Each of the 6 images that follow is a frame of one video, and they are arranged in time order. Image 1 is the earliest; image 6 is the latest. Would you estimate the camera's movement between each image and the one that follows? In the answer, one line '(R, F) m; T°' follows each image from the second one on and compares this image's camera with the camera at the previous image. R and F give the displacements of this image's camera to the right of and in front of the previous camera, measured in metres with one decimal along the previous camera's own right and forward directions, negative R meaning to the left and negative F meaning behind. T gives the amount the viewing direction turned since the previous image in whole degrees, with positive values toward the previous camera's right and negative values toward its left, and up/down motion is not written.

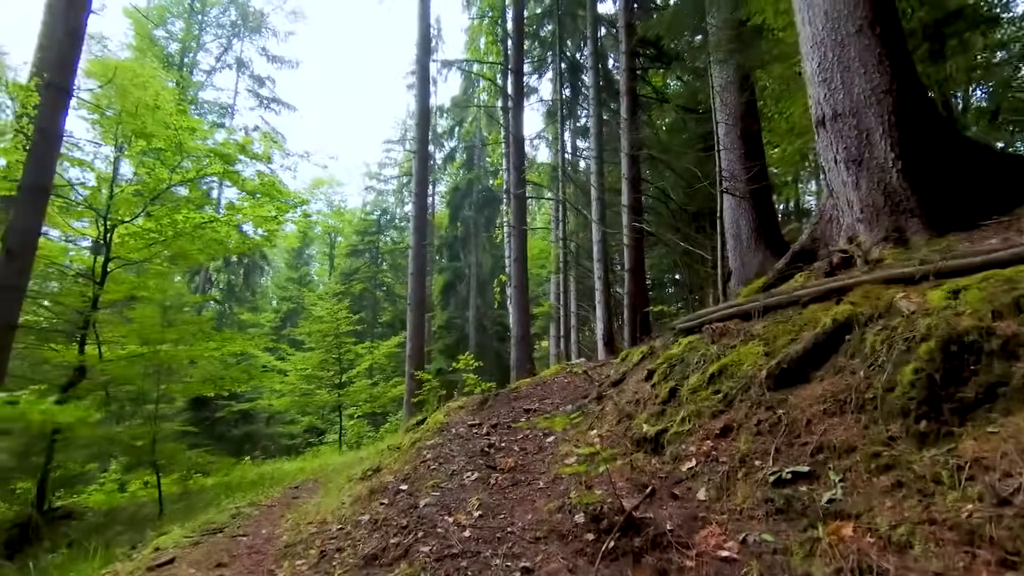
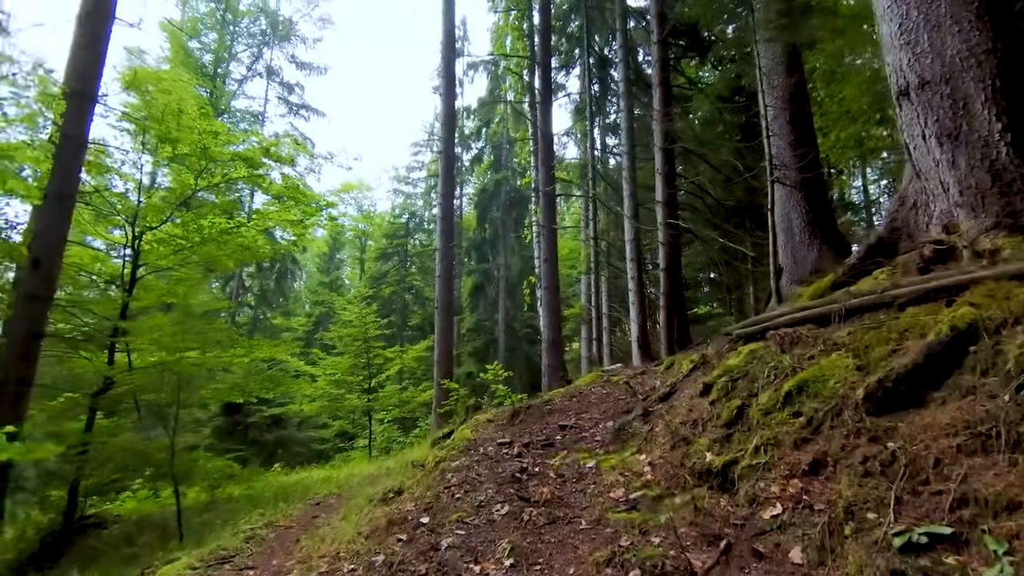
(0.0, +0.3) m; -3°
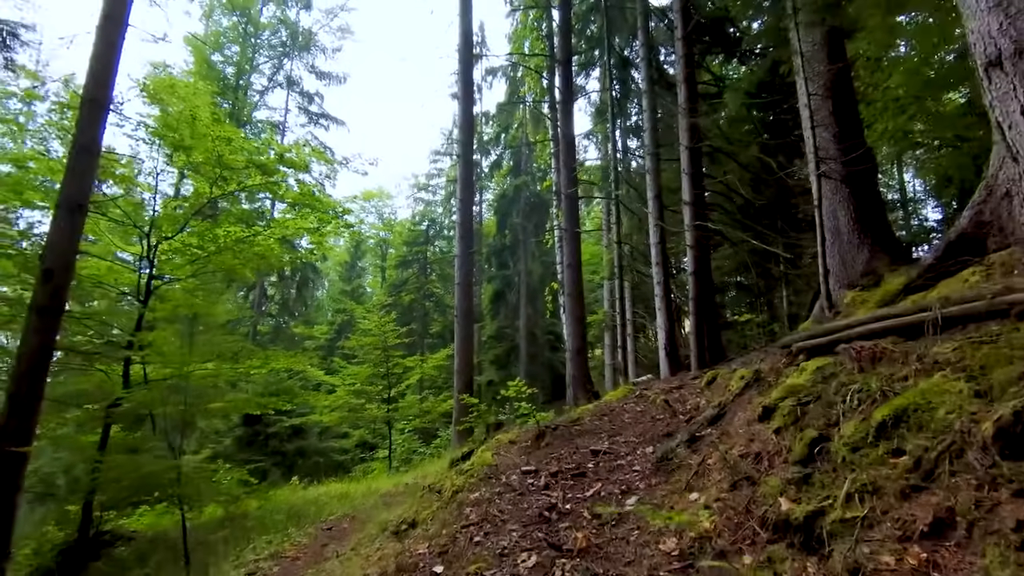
(0.0, +0.3) m; -2°
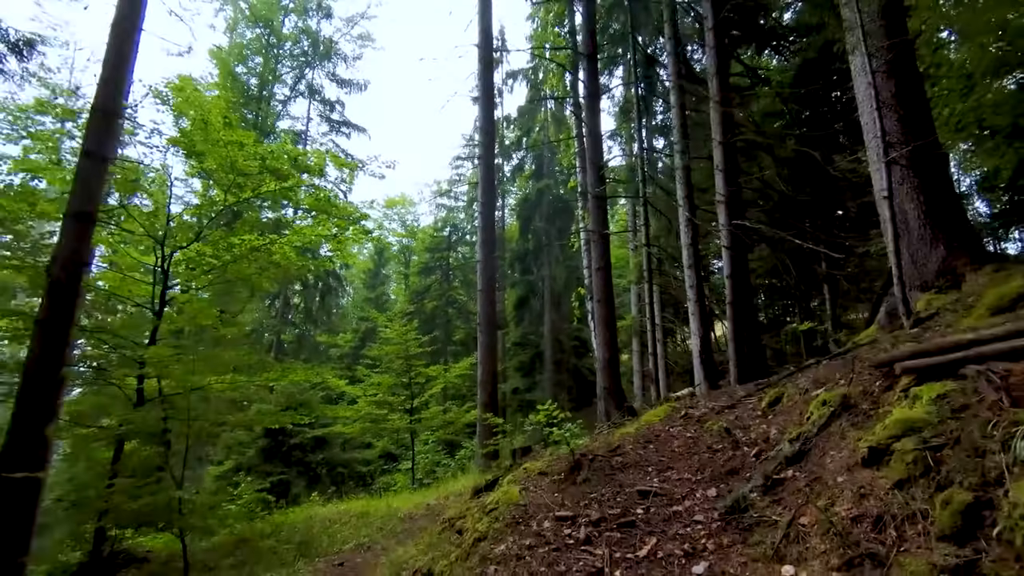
(0.0, +0.4) m; -2°
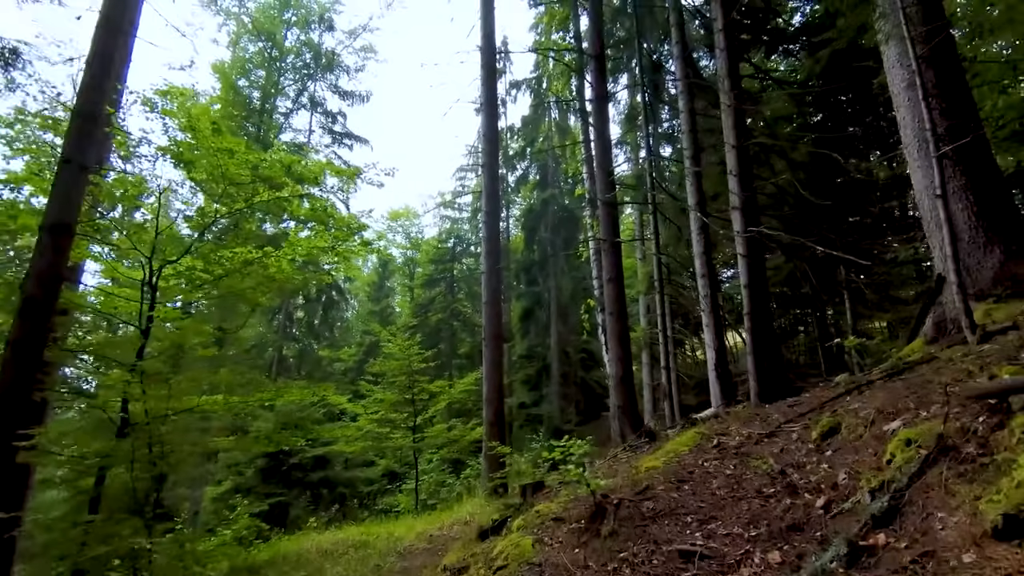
(0.0, +0.4) m; -1°
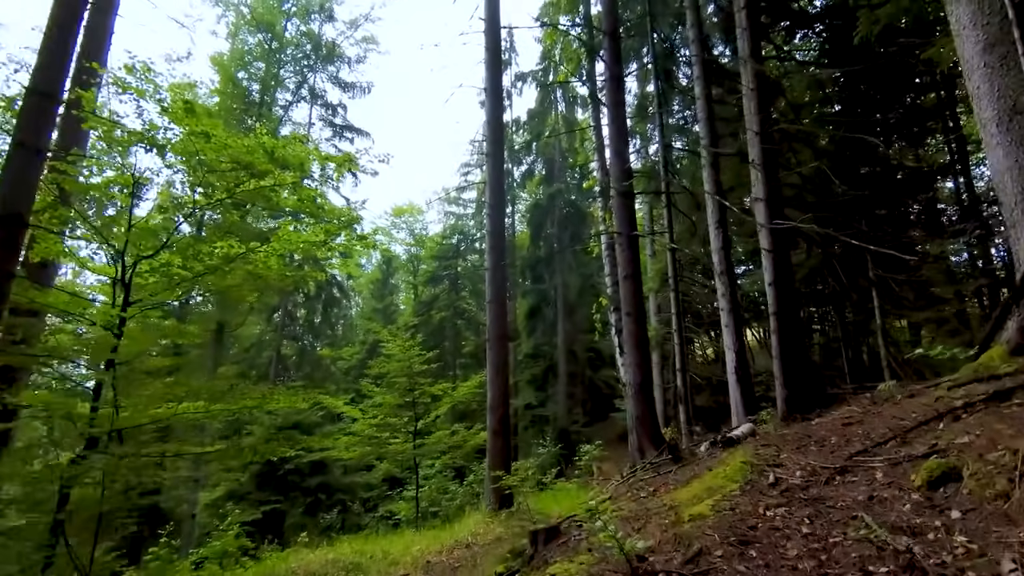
(0.0, +0.6) m; -1°
